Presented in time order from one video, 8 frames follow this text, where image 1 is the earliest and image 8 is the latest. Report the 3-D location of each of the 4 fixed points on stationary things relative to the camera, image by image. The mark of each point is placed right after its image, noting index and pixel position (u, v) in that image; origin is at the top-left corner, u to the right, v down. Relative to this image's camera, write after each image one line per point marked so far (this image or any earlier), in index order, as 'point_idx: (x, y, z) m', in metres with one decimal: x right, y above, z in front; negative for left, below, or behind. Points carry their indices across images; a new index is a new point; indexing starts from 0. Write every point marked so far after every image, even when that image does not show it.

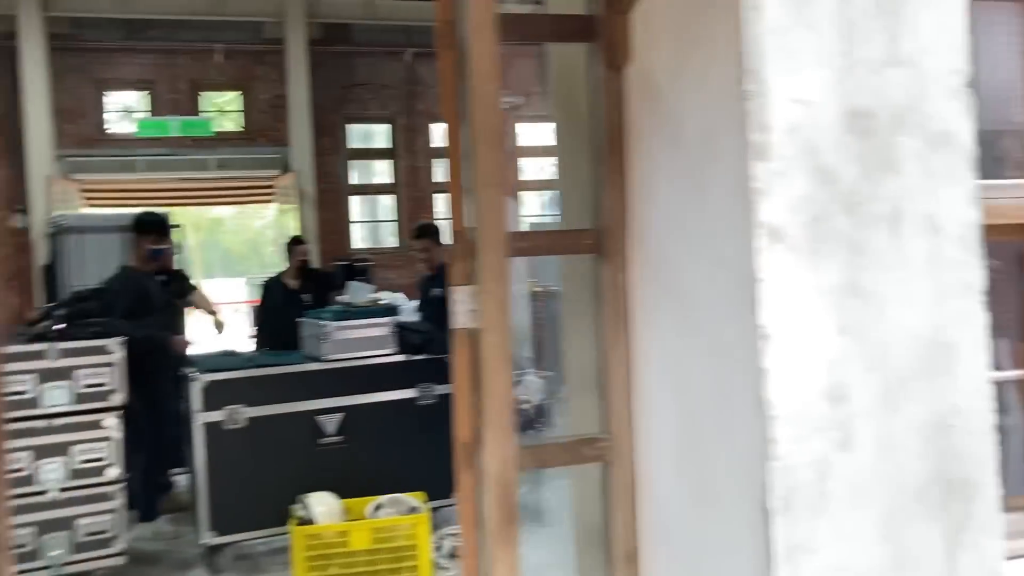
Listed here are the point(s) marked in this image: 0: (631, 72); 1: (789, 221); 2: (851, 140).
0: (+0.2, +0.4, +1.9) m
1: (+0.4, +0.1, +1.5) m
2: (+0.6, +0.2, +1.5) m
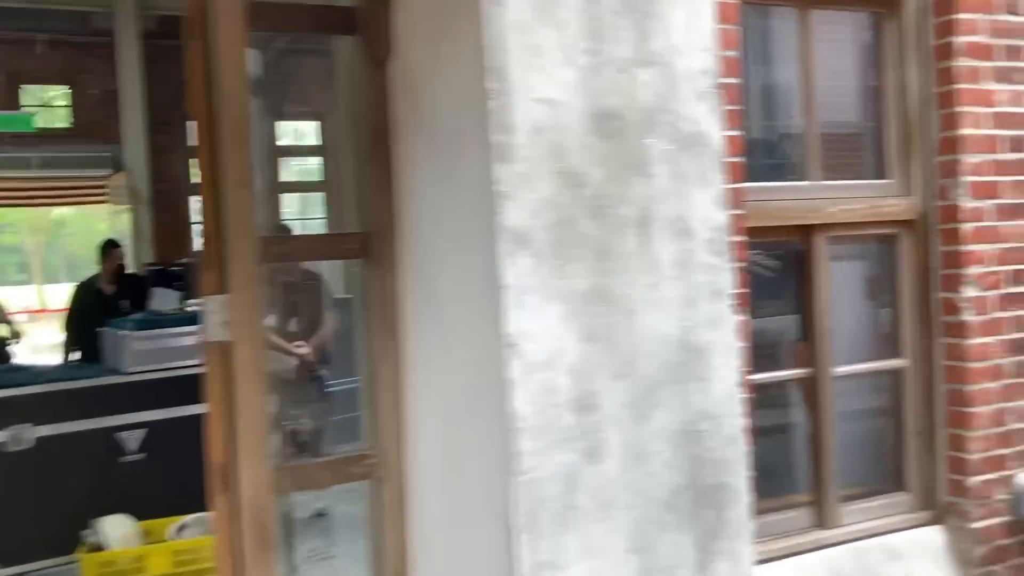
0: (-0.2, +0.4, +1.8) m
1: (0.0, +0.1, +1.4) m
2: (+0.1, +0.2, +1.5) m
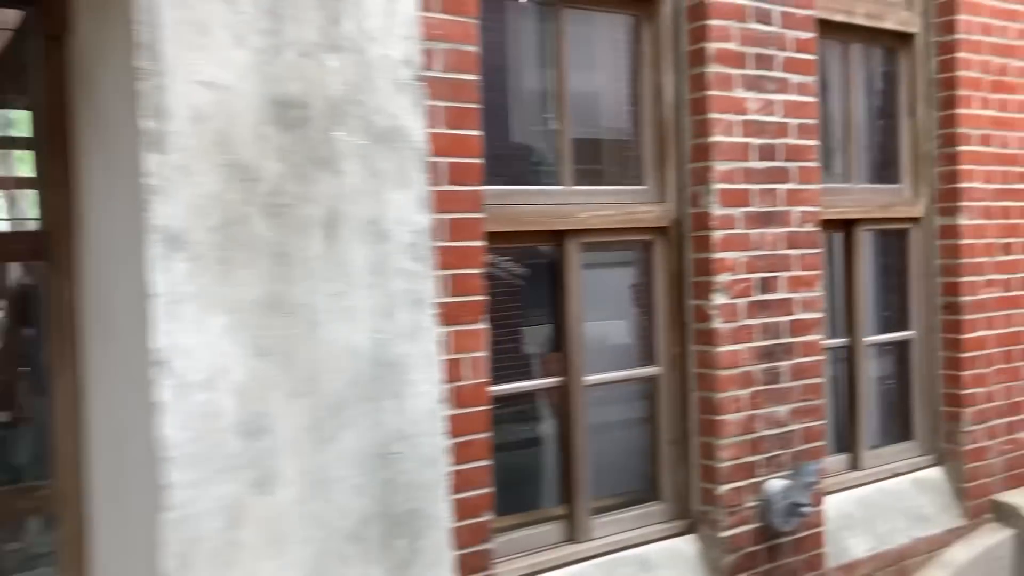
0: (-0.7, +0.4, +1.6) m
1: (-0.4, +0.1, +1.3) m
2: (-0.3, +0.2, +1.4) m
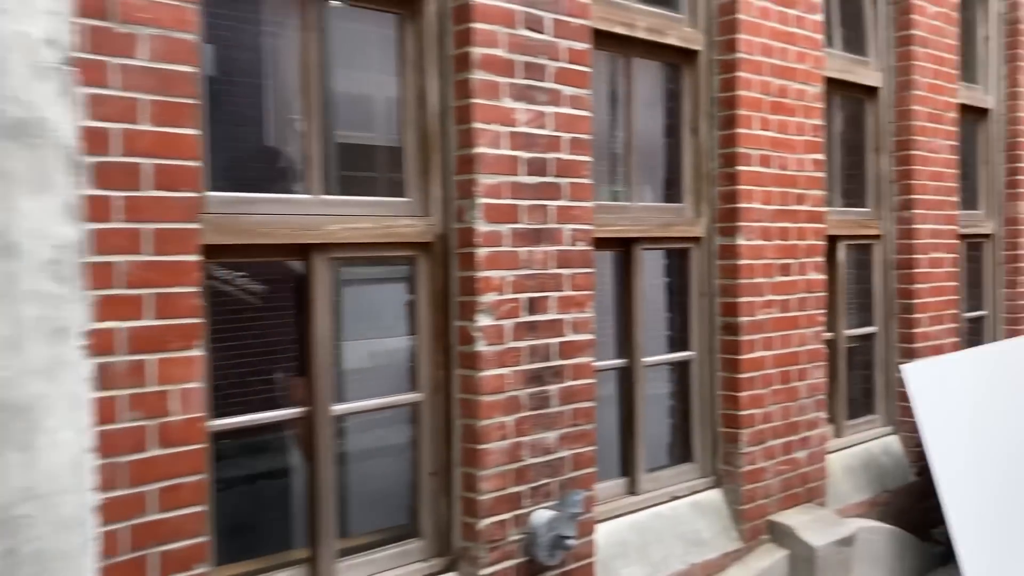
0: (-1.2, +0.4, +1.3) m
1: (-0.8, +0.1, +1.0) m
2: (-0.8, +0.2, +1.1) m
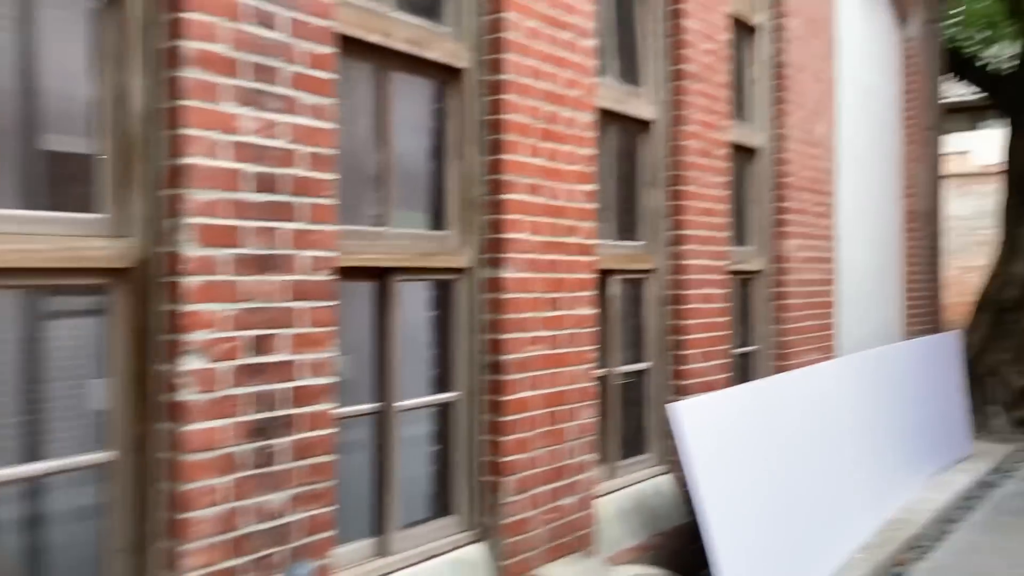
0: (-1.5, +0.4, +0.7) m
1: (-1.1, 0.0, +0.5) m
2: (-1.1, +0.2, +0.6) m
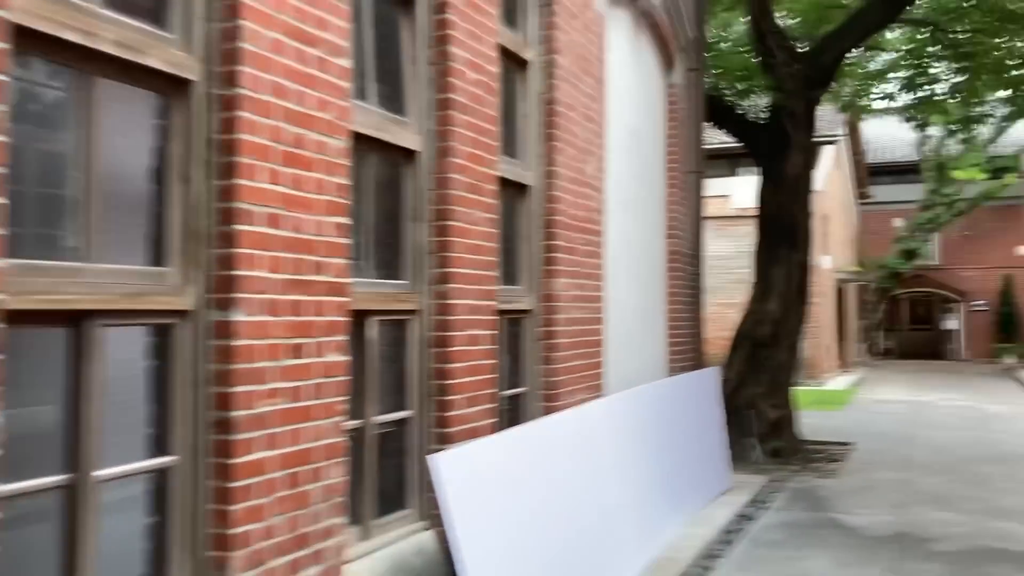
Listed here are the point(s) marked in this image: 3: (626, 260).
0: (-1.7, +0.3, +0.1) m
1: (-1.3, 0.0, 0.0) m
2: (-1.3, +0.1, +0.1) m
3: (+0.7, +0.2, +5.8) m
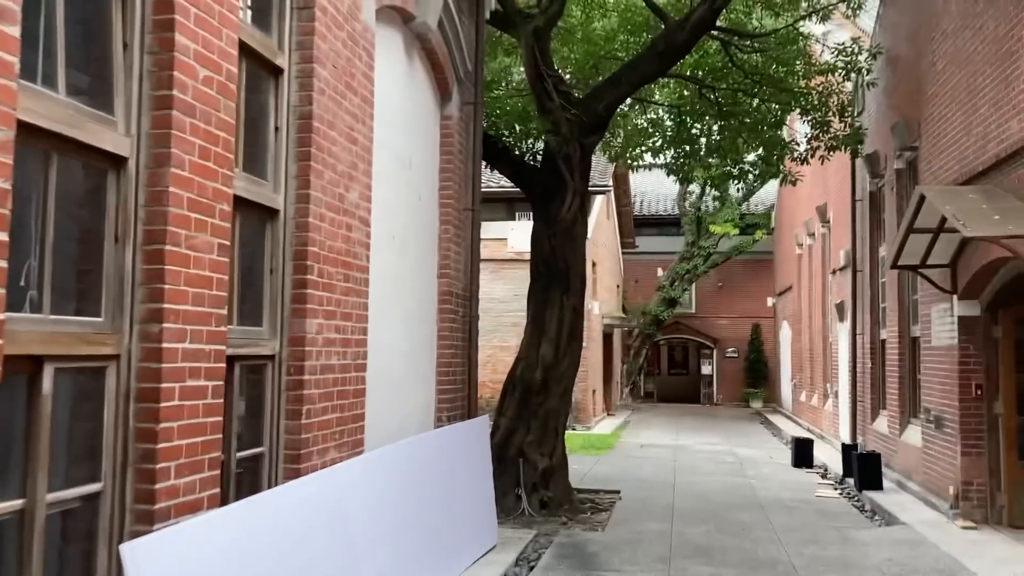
0: (-1.7, +0.4, -0.8) m
1: (-1.3, 0.0, -0.8) m
2: (-1.2, +0.2, -0.7) m
3: (-0.7, -0.1, +5.3) m
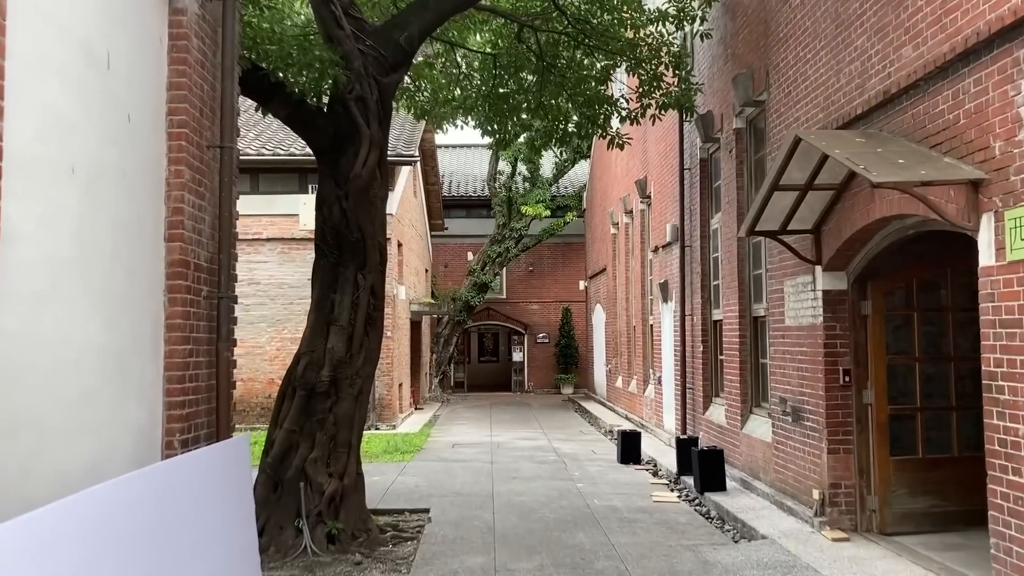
0: (-1.3, +0.4, -2.9) m
1: (-0.9, +0.1, -2.8) m
2: (-0.9, +0.2, -2.7) m
3: (-1.6, +0.1, +3.3) m
